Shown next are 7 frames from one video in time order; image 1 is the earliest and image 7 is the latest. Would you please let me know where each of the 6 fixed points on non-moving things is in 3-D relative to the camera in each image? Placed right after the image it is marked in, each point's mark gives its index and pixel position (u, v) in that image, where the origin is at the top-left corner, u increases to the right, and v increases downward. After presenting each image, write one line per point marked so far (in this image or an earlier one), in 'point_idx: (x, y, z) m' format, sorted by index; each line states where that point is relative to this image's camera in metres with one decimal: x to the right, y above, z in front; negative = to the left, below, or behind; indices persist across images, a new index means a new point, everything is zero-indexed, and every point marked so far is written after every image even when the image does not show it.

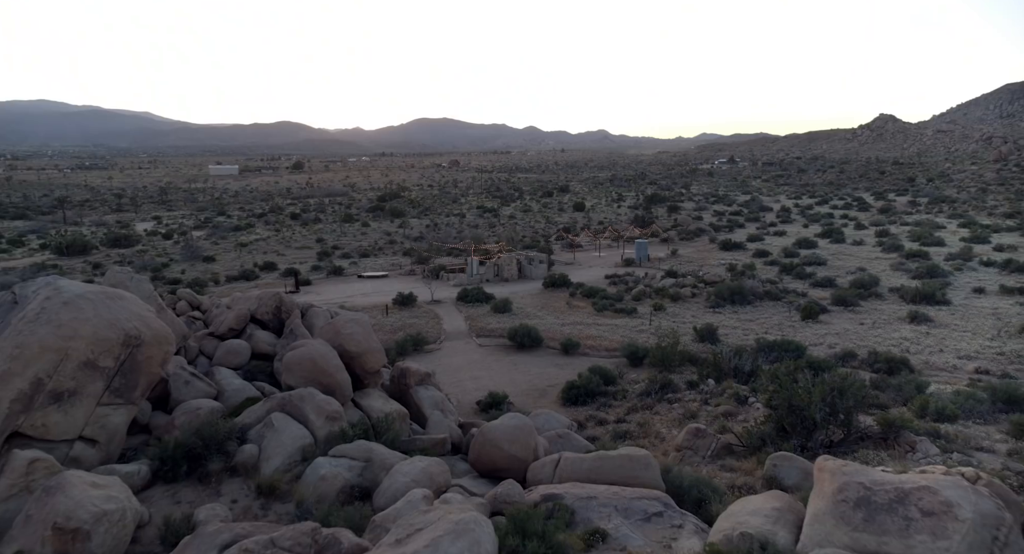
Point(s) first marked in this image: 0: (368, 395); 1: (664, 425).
0: (-2.3, -1.8, +11.9) m
1: (+3.3, -3.2, +16.5) m
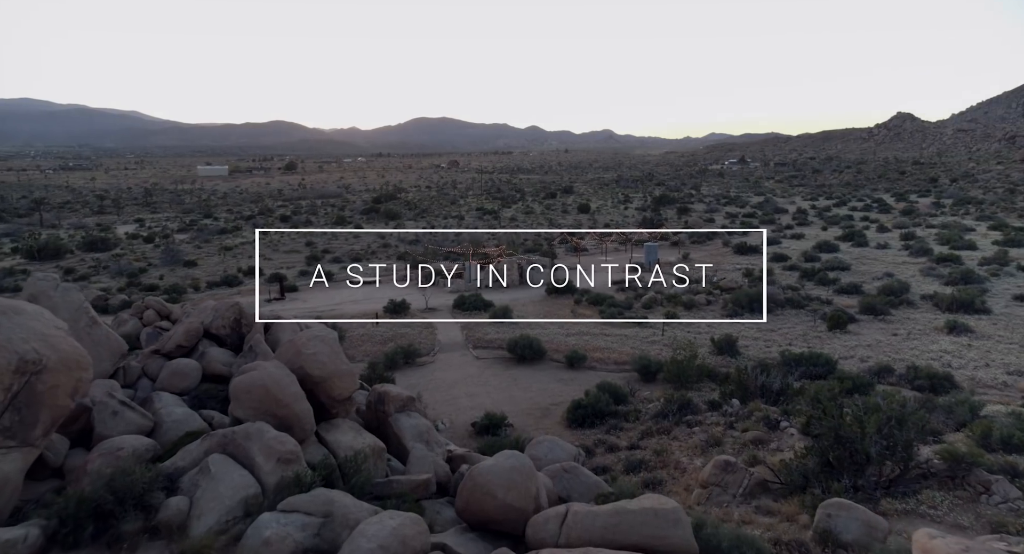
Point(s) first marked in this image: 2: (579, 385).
0: (-2.3, -2.0, +9.9) m
1: (+3.3, -3.3, +14.4) m
2: (+1.7, -2.8, +19.7) m
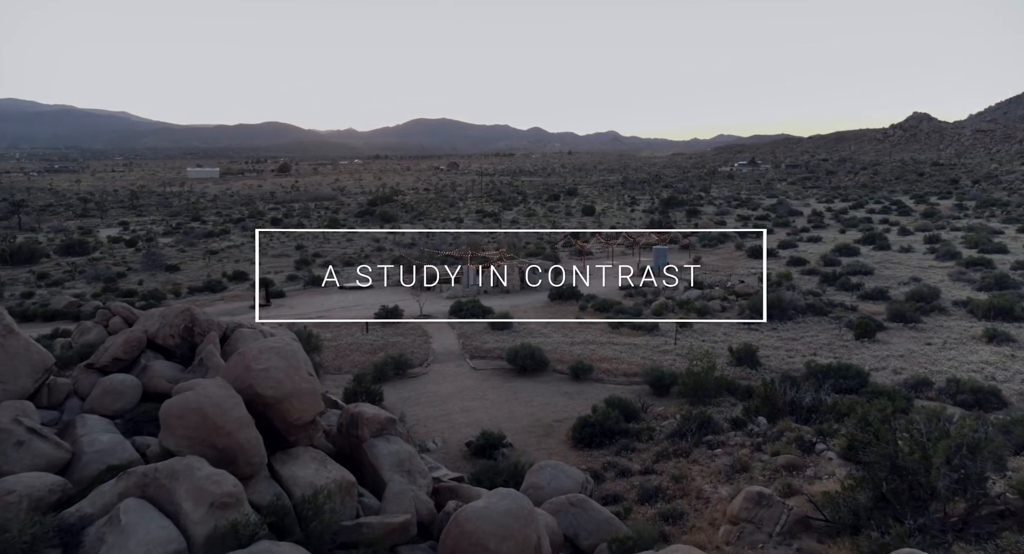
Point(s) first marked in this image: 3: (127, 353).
0: (-2.4, -1.9, +8.2) m
1: (+3.2, -3.4, +12.6) m
2: (+1.7, -2.8, +17.9) m
3: (-4.9, -1.0, +9.8) m
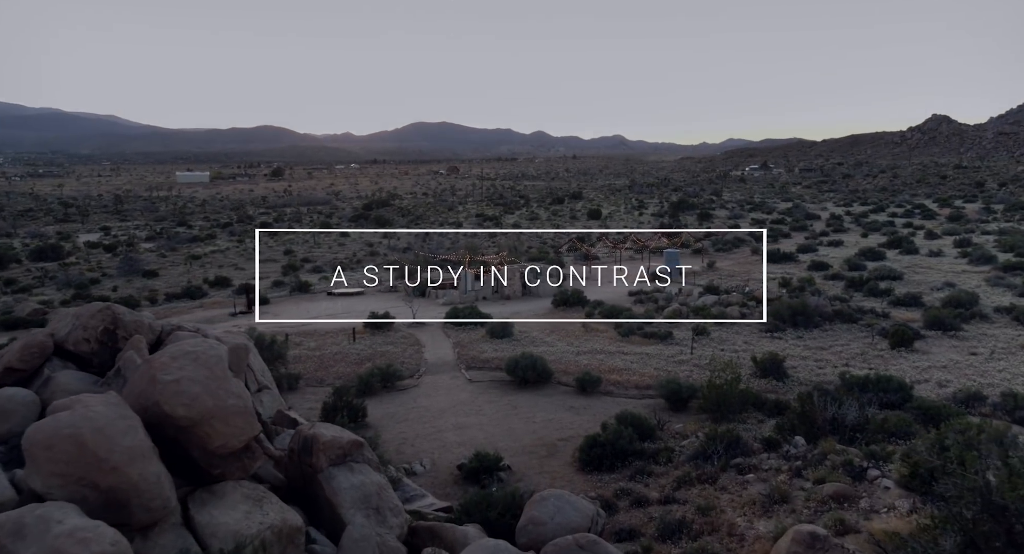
0: (-2.4, -1.8, +6.2) m
1: (+3.2, -3.3, +10.6) m
2: (+1.7, -2.9, +15.9) m
3: (-5.0, -0.9, +7.9) m
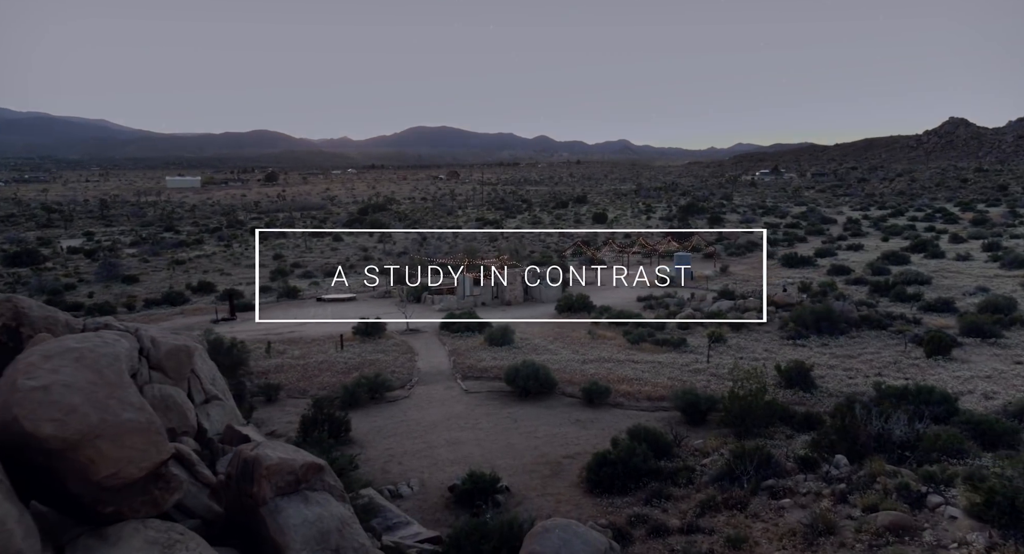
0: (-2.5, -1.6, +4.7) m
1: (+3.1, -3.2, +9.0) m
2: (+1.7, -2.8, +14.3) m
3: (-5.1, -0.7, +6.3) m
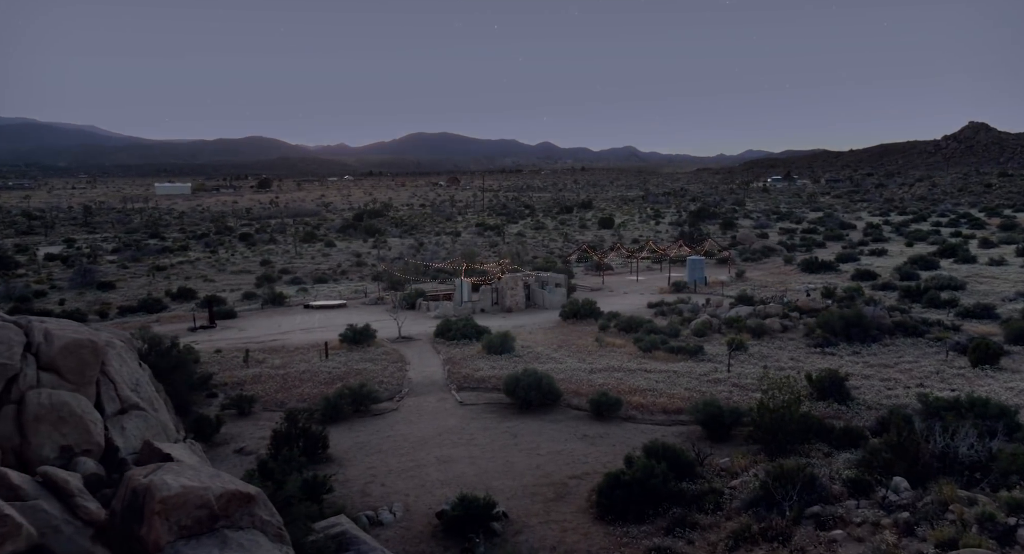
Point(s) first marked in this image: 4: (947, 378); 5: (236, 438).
0: (-2.6, -1.3, +3.0) m
1: (+3.1, -3.0, +7.3) m
2: (+1.7, -2.8, +12.6) m
3: (-5.1, -0.5, +4.7) m
4: (+8.6, -2.0, +15.1) m
5: (-4.8, -2.8, +13.2) m
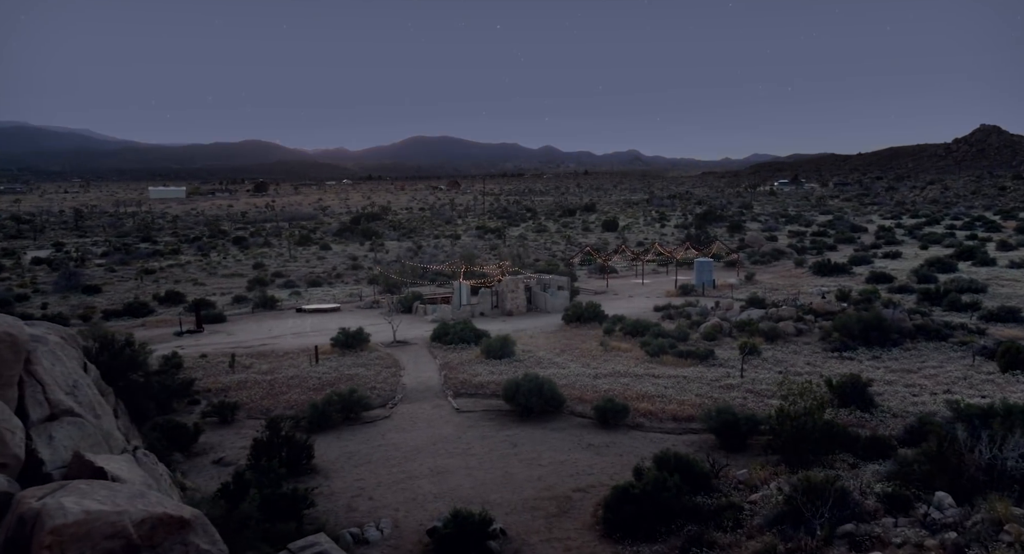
0: (-2.6, -1.2, +2.1) m
1: (+3.1, -2.9, +6.3) m
2: (+1.7, -2.7, +11.7) m
3: (-5.2, -0.3, +3.8) m
4: (+8.6, -1.9, +14.2) m
5: (-4.8, -2.7, +12.3) m
